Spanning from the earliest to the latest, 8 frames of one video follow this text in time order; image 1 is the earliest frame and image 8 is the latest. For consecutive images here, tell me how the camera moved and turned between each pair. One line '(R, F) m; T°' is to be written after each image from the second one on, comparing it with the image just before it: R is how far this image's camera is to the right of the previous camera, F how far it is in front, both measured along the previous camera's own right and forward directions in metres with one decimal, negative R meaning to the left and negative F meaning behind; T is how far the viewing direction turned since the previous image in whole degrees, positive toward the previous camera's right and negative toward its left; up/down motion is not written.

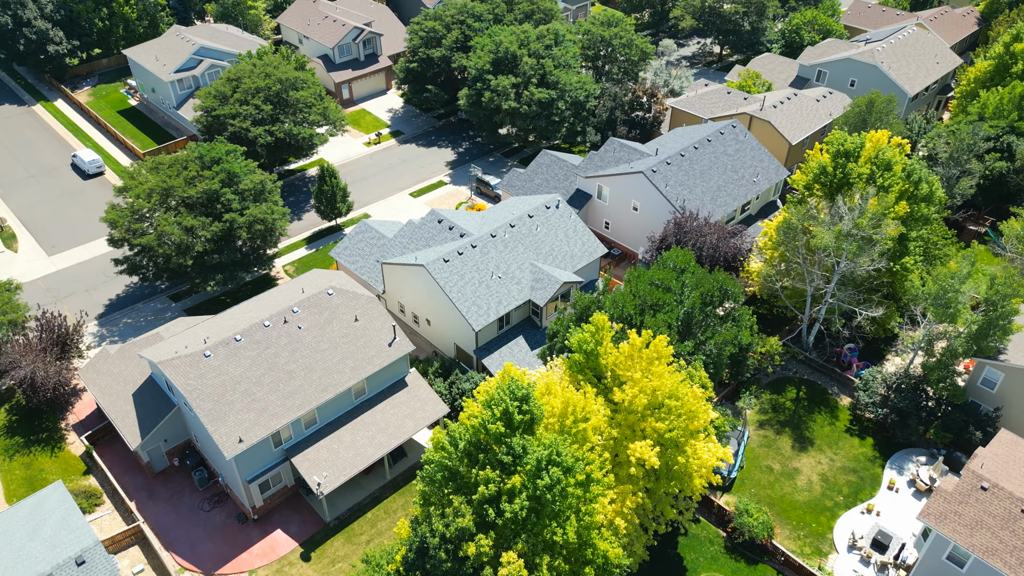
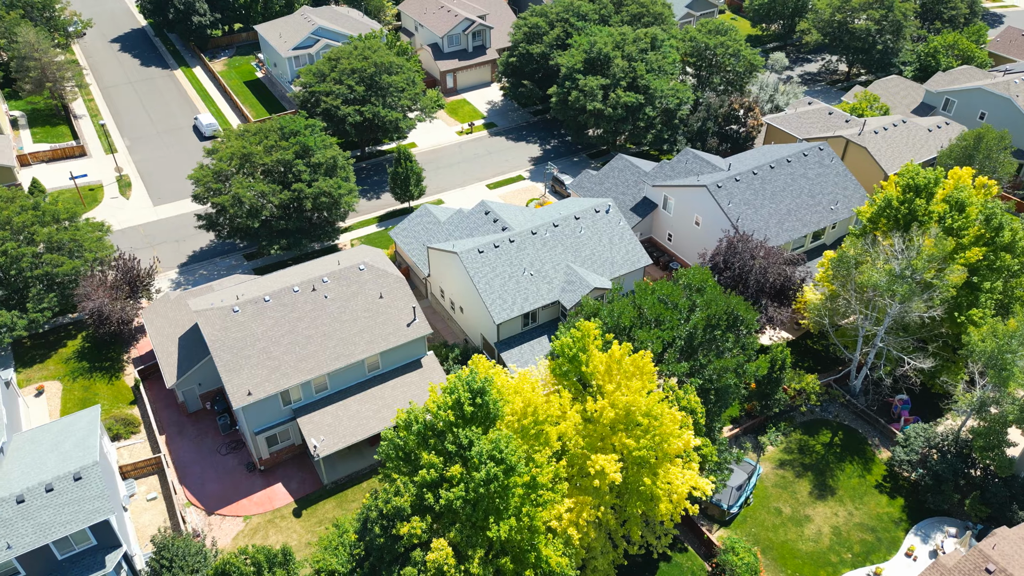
(+5.2, +0.4) m; -10°
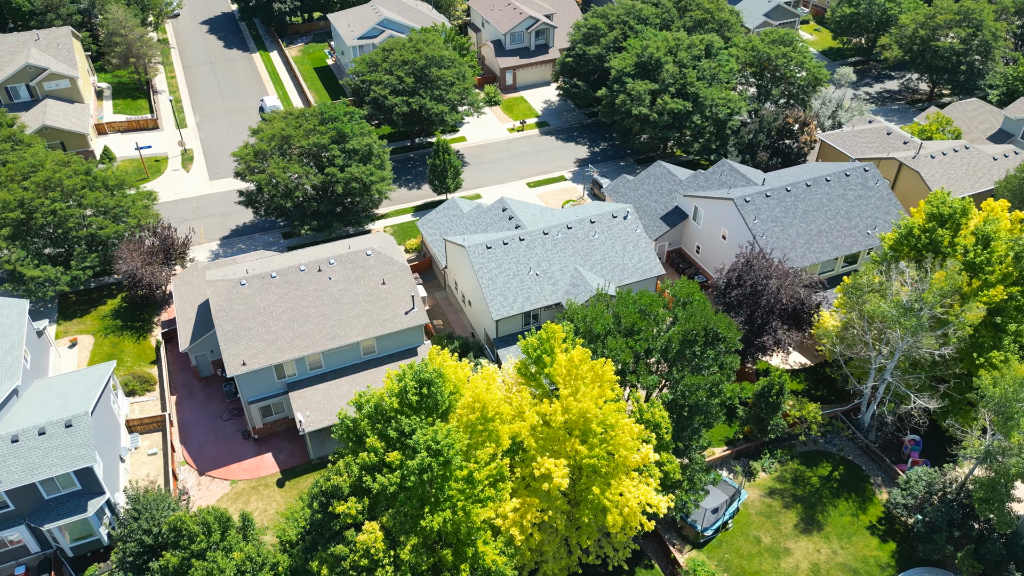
(+4.2, +0.2) m; -7°
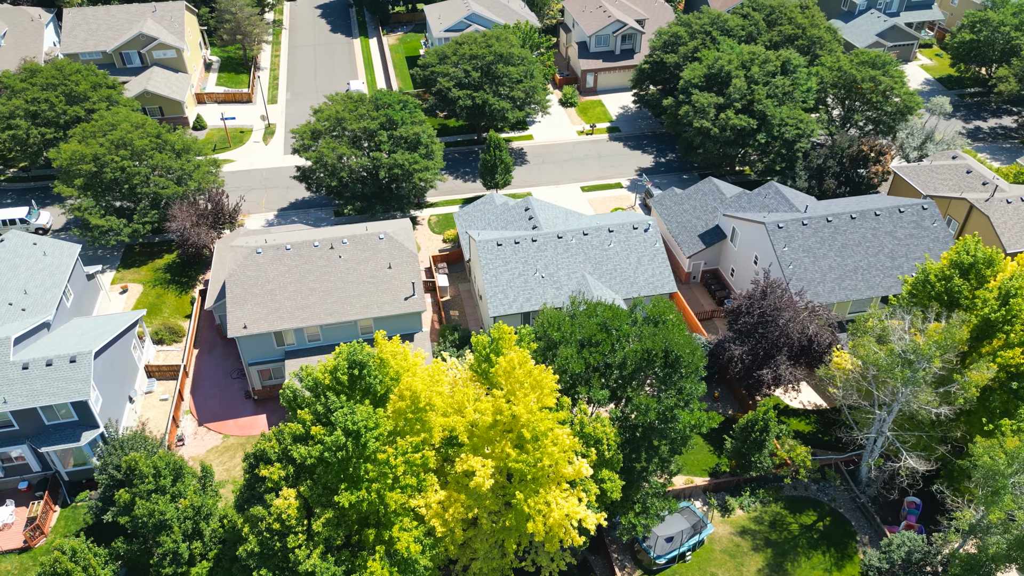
(+5.8, +0.4) m; -9°
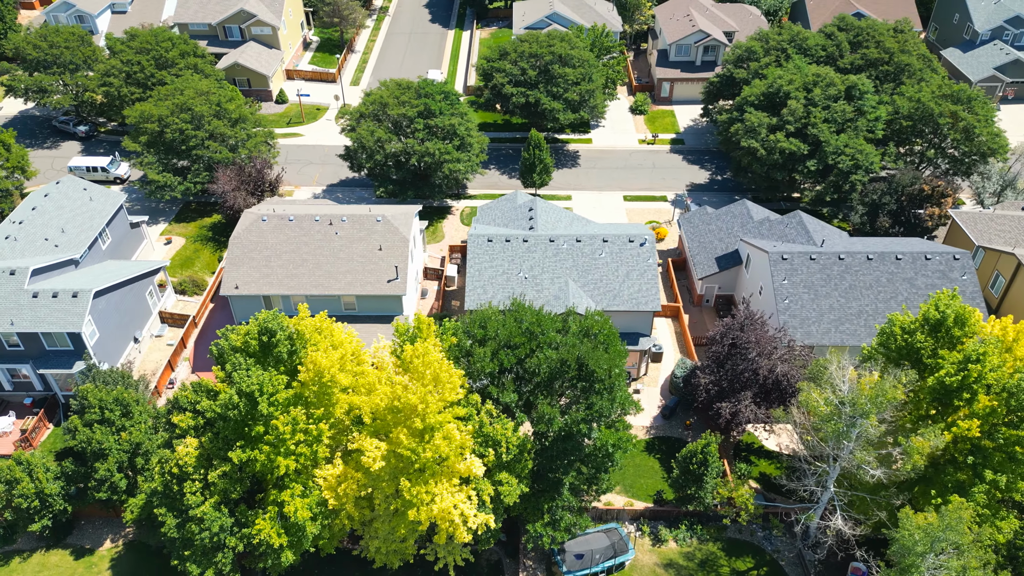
(+7.4, +0.4) m; -9°
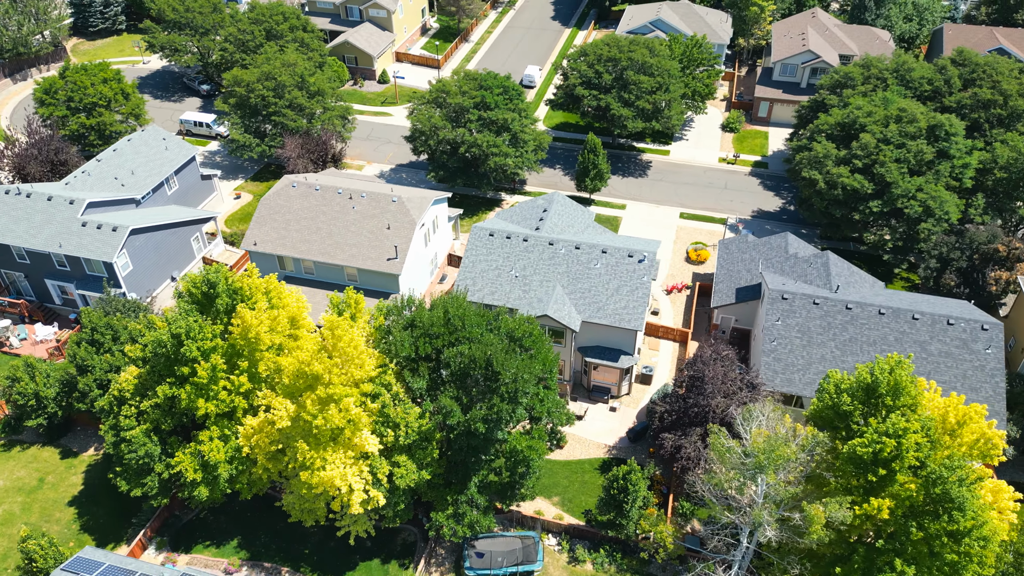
(+8.4, +0.6) m; -11°
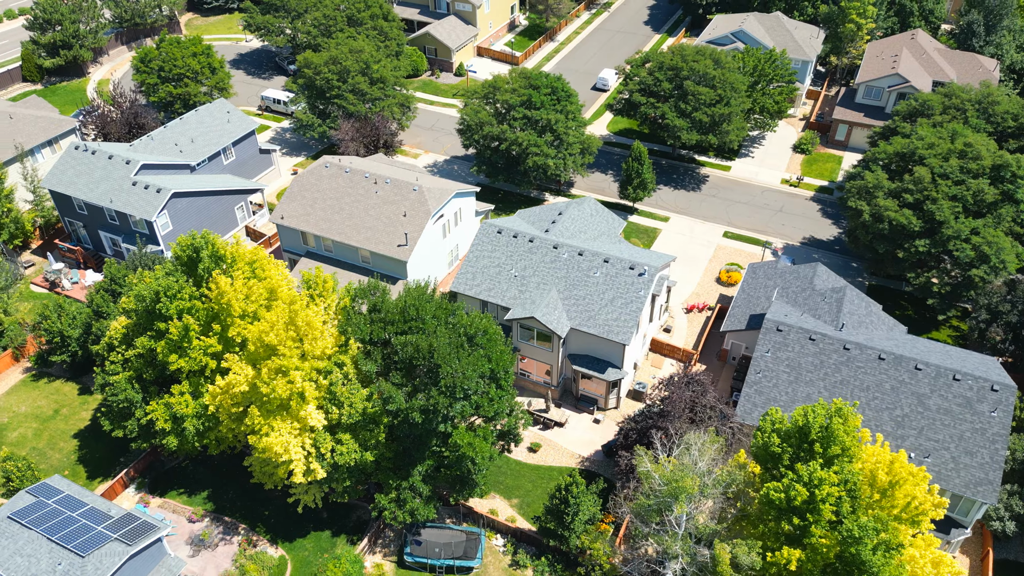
(+5.8, +0.3) m; -8°
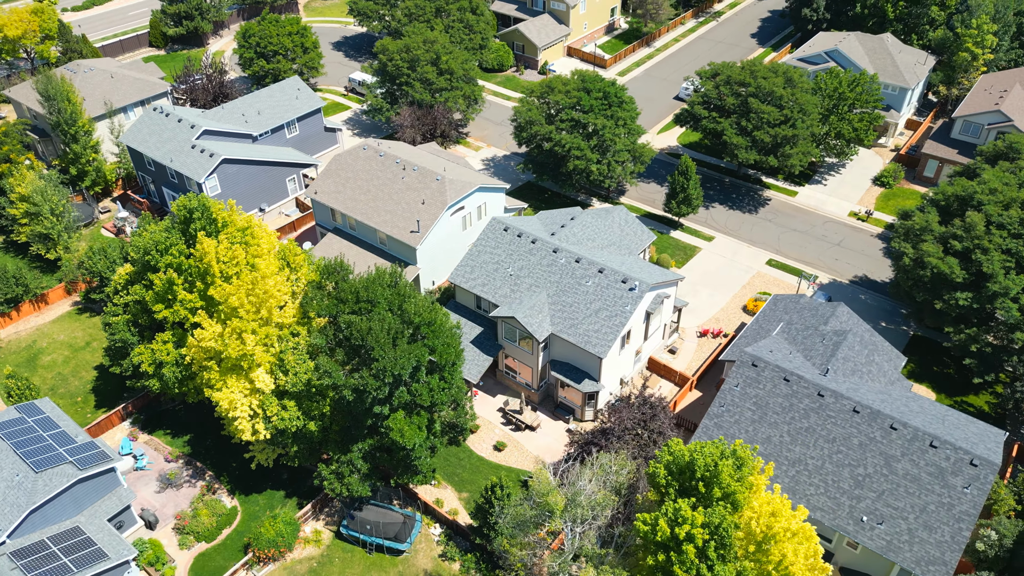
(+6.9, +0.5) m; -10°
